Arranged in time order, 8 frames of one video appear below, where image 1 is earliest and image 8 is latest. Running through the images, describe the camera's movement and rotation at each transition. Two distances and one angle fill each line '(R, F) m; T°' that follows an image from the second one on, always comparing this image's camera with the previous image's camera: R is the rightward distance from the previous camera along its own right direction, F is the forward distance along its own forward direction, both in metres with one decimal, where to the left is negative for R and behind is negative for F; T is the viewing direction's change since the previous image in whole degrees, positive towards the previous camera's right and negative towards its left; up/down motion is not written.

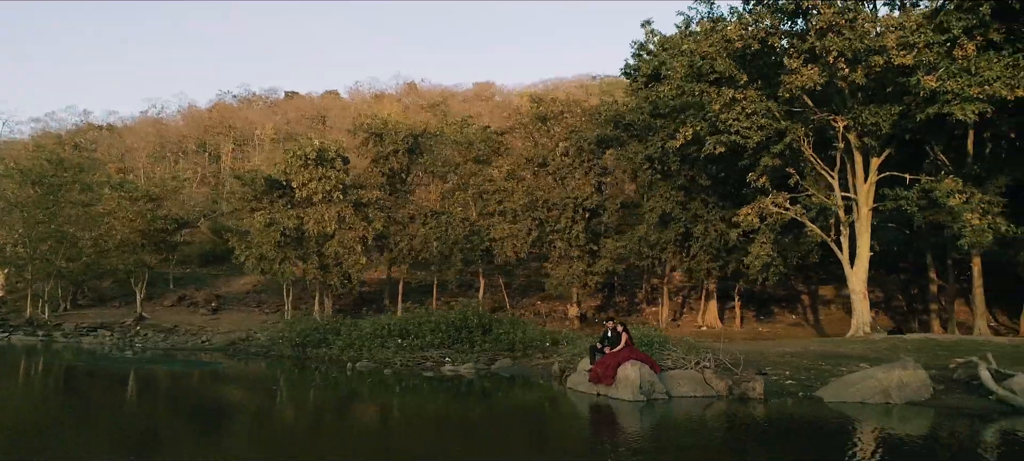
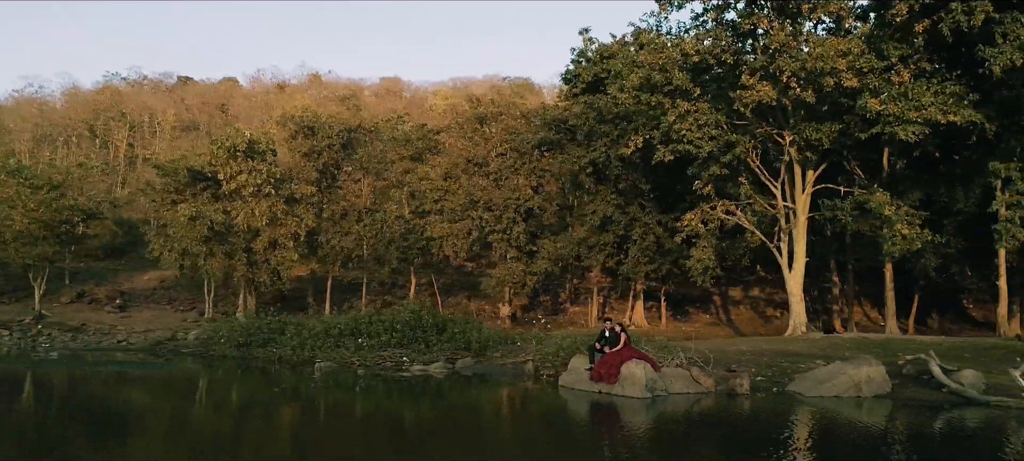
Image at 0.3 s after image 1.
(-2.3, -0.1) m; +9°
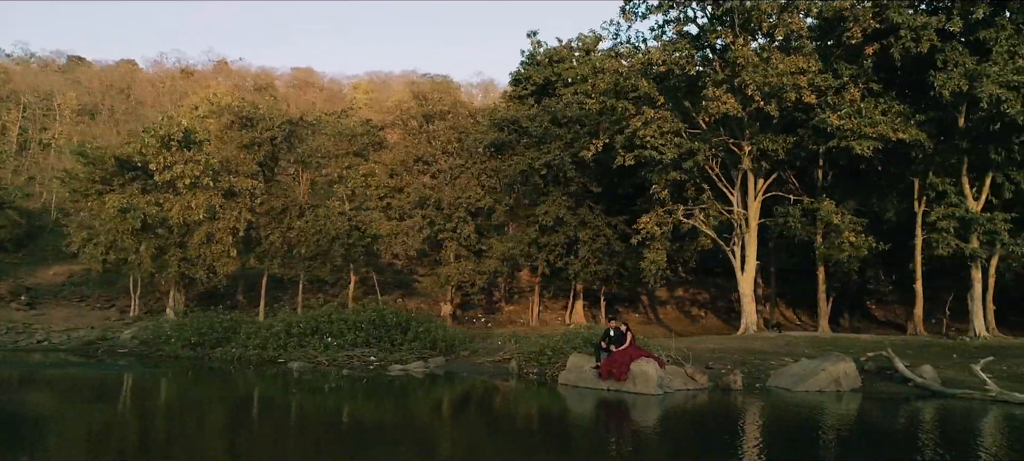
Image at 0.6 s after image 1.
(-2.3, -0.1) m; +8°
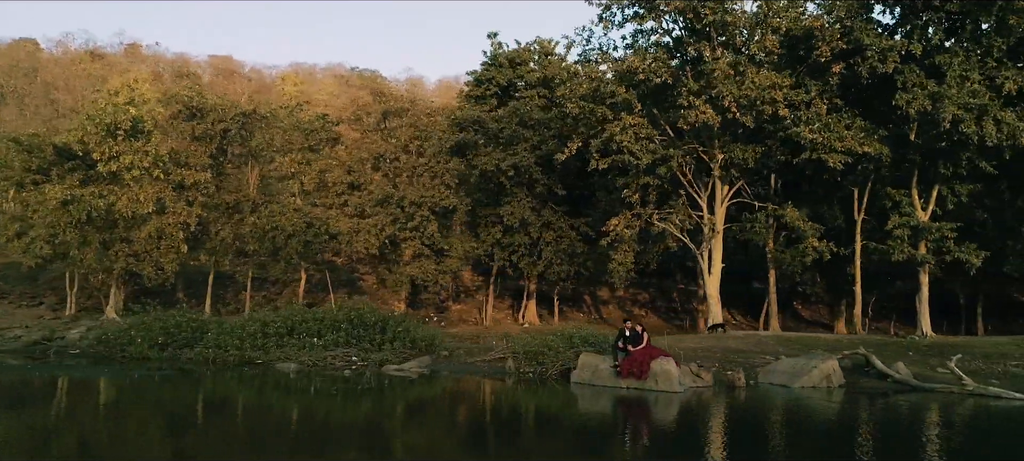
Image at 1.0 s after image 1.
(-2.4, -0.1) m; +7°
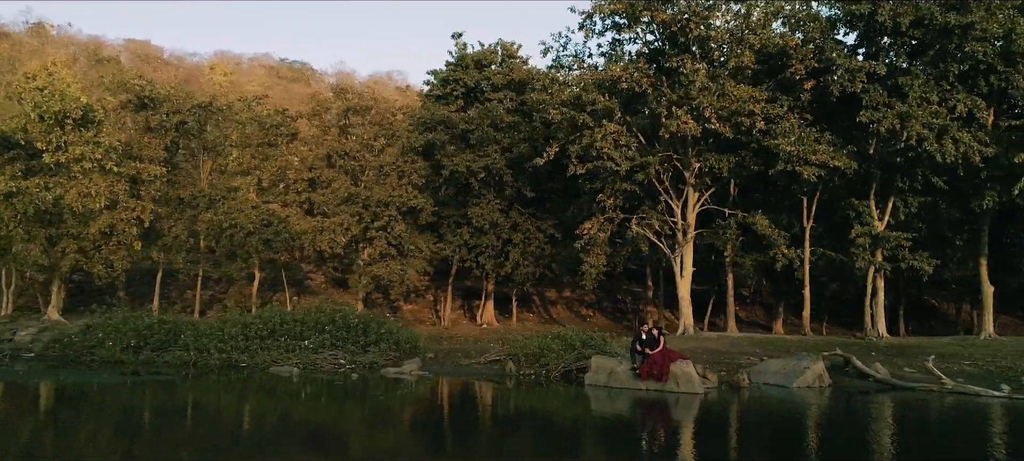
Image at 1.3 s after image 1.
(-2.4, -0.1) m; +7°
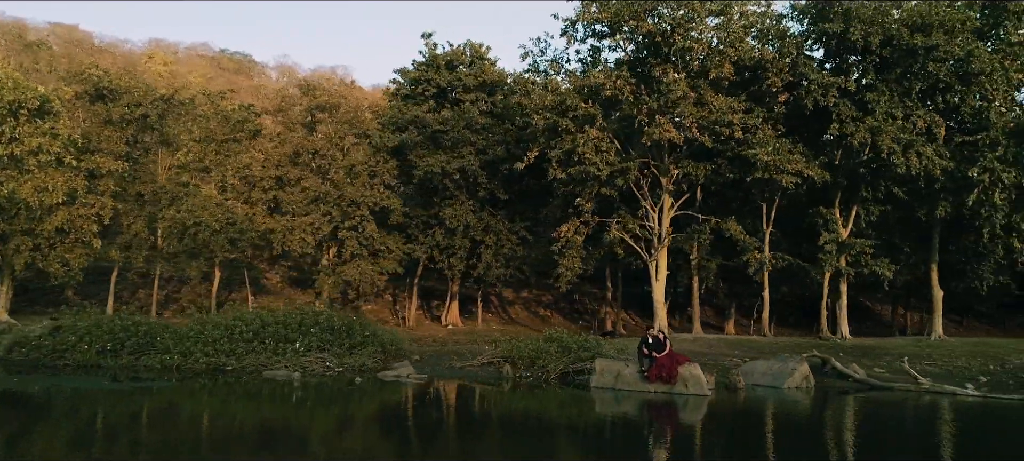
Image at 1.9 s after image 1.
(-1.9, -0.1) m; +5°
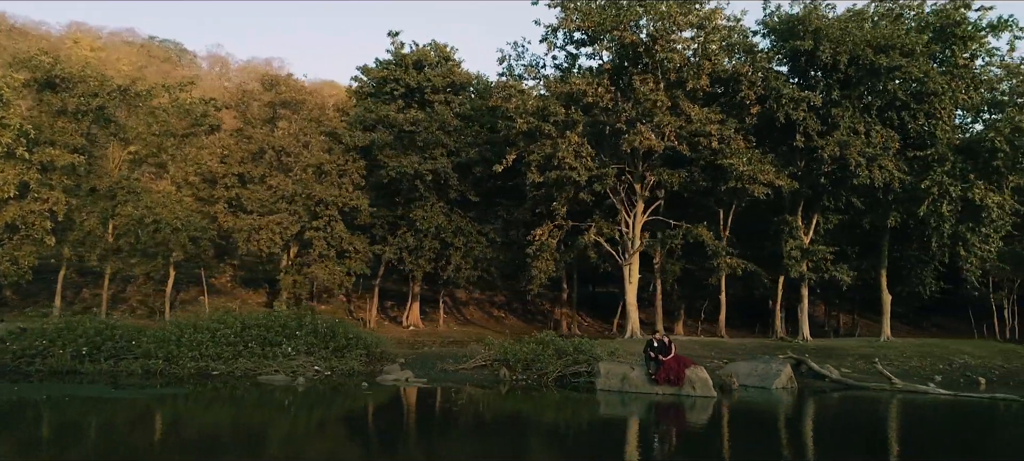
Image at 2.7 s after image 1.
(-2.1, -0.1) m; +6°
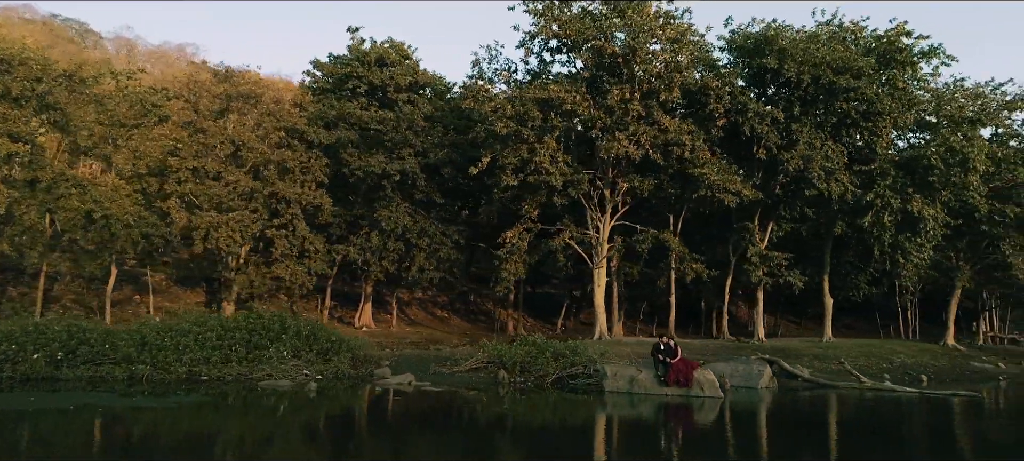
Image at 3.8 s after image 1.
(-2.7, -0.1) m; +7°
